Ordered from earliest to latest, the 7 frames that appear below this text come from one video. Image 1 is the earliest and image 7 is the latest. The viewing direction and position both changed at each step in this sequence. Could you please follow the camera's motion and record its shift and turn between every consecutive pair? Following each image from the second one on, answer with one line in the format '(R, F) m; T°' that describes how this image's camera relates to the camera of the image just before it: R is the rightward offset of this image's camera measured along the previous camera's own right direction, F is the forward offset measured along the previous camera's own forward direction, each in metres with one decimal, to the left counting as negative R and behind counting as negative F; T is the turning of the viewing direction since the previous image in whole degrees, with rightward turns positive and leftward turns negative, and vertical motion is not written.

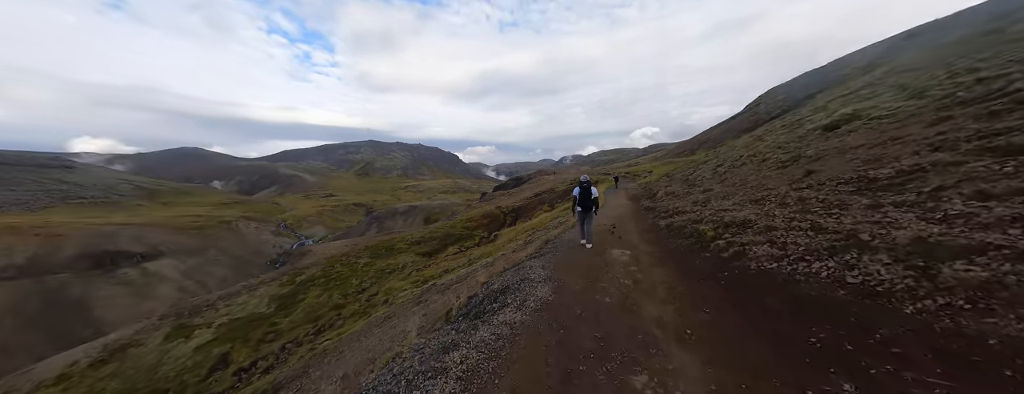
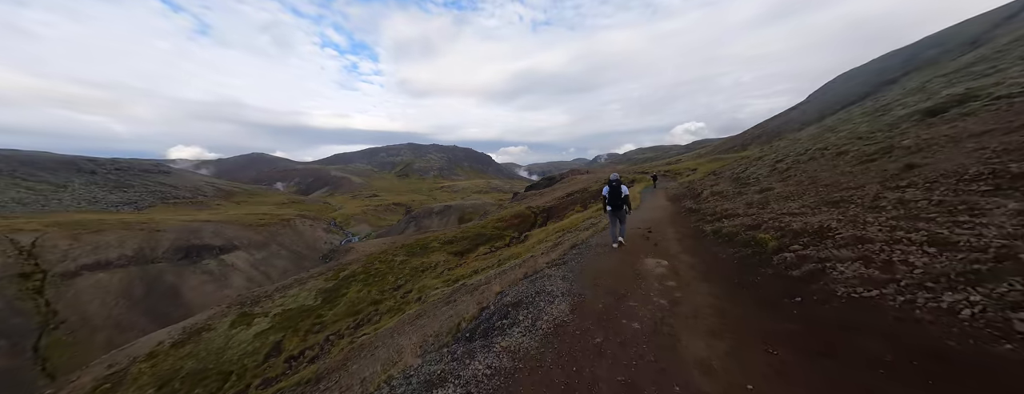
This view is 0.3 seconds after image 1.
(+0.7, +1.3) m; -7°
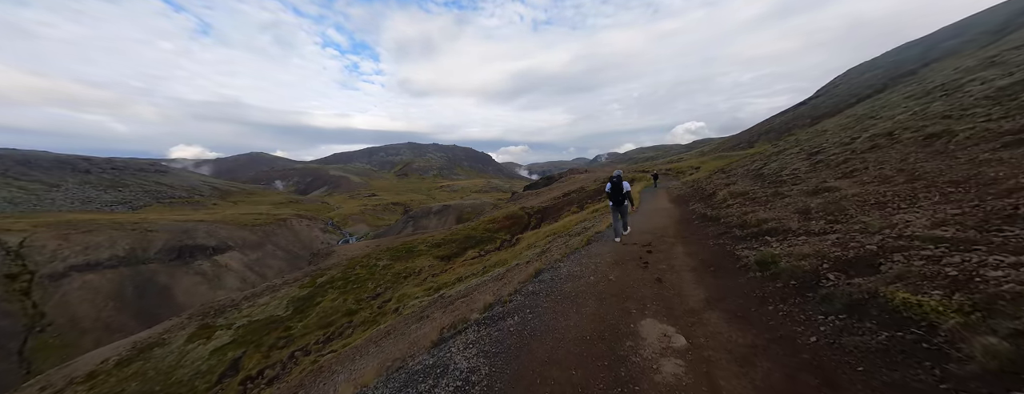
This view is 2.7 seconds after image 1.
(+2.7, +5.8) m; 0°
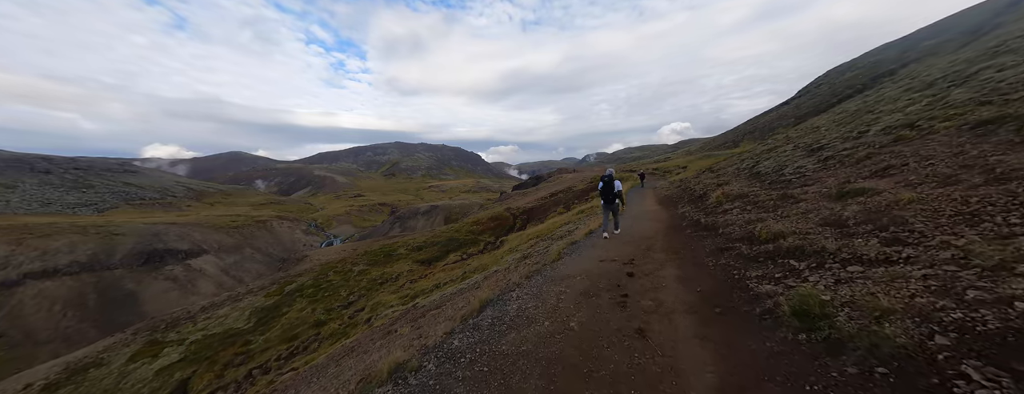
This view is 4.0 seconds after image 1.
(+1.7, +3.2) m; +2°
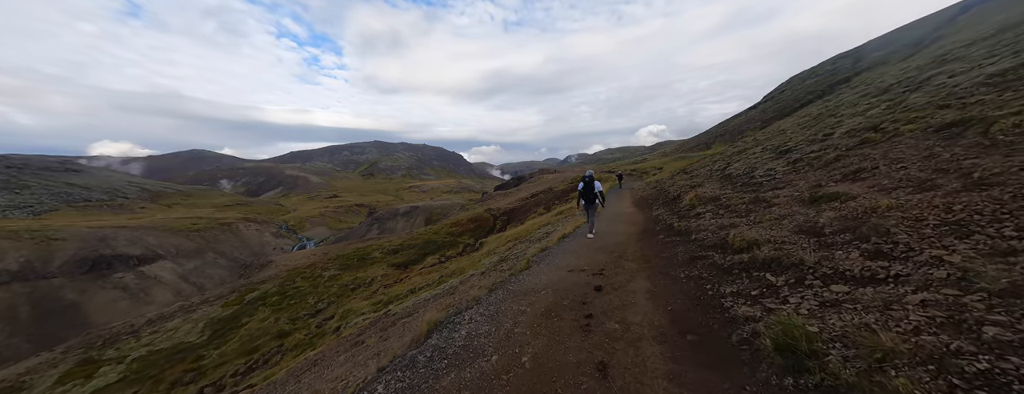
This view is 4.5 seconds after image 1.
(+0.8, +1.1) m; +4°
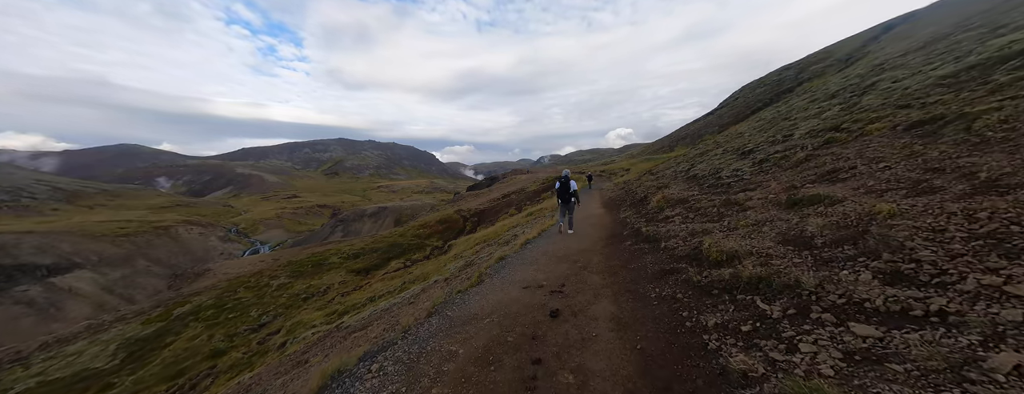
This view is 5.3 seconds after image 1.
(+1.0, +1.9) m; +5°
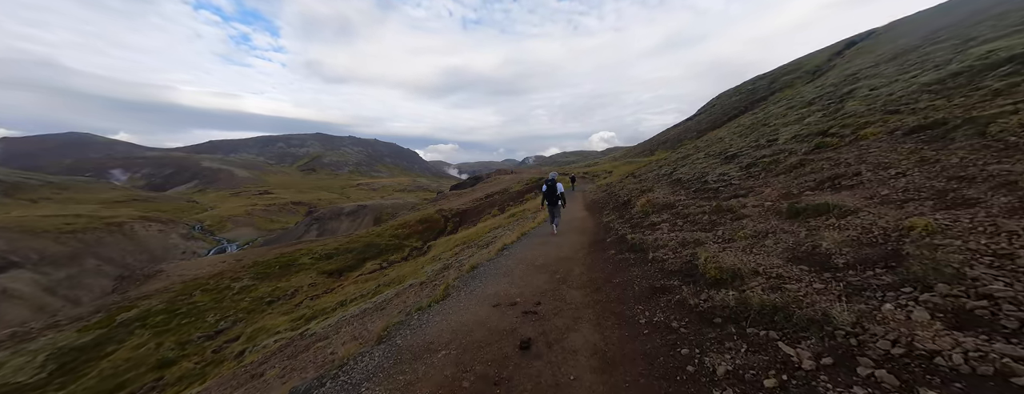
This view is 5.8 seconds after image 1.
(+0.4, +1.4) m; +3°
